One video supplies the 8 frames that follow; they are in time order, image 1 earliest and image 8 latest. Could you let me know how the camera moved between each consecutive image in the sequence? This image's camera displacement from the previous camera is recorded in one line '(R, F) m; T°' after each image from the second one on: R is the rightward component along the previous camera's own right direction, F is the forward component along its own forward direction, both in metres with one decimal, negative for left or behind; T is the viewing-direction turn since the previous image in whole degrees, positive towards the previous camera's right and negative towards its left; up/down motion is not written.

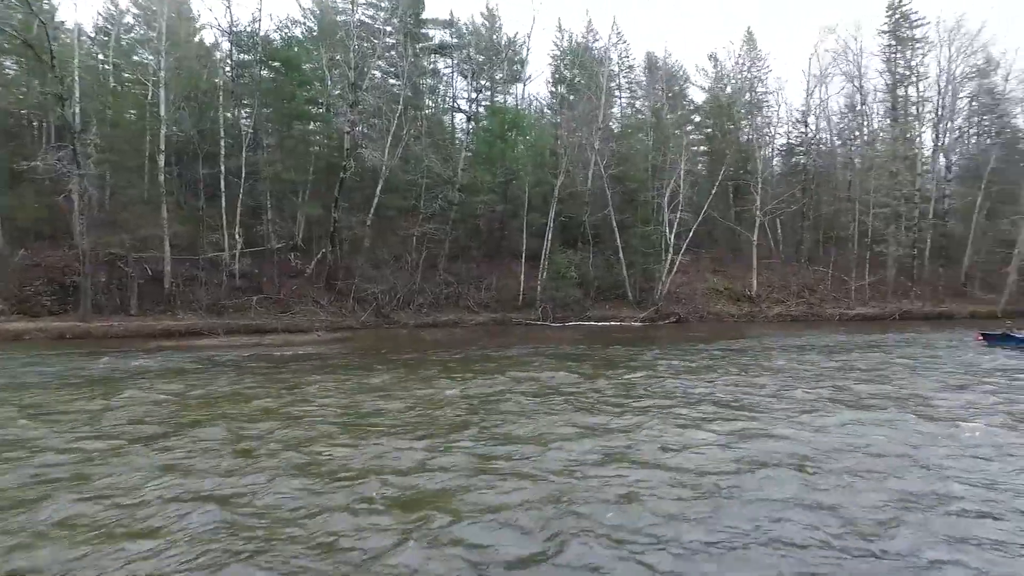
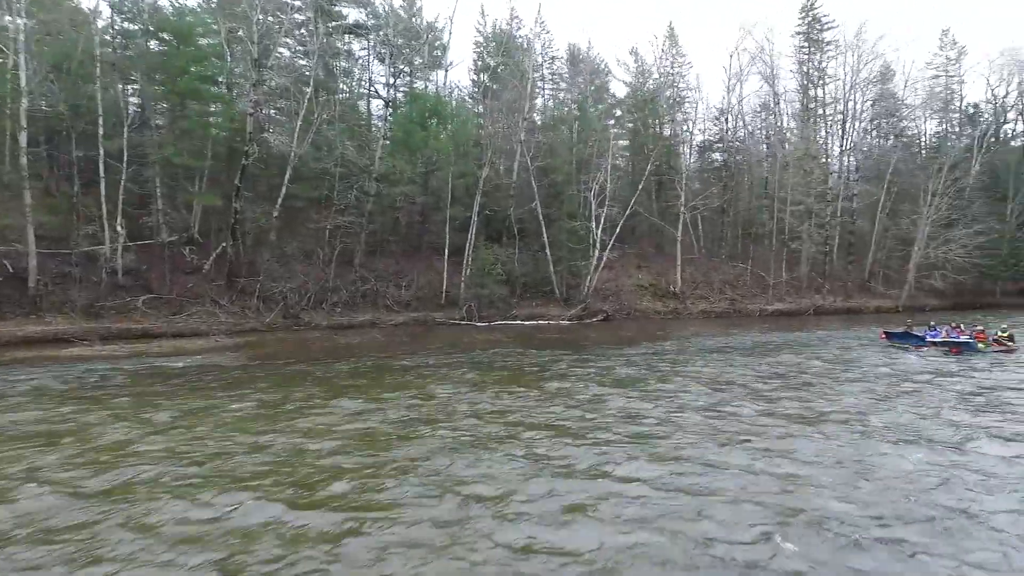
(-0.1, +1.4) m; +7°
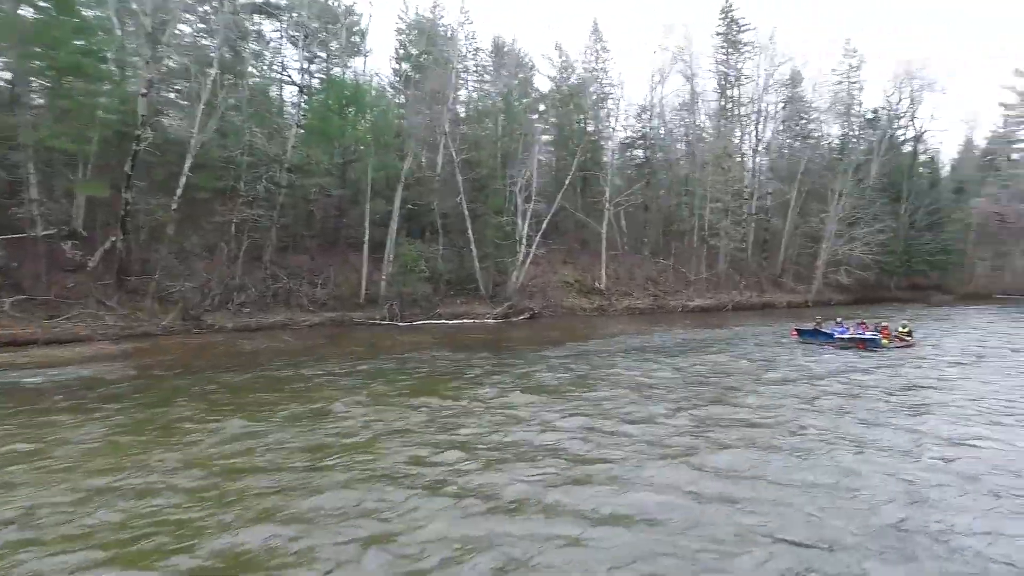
(0.0, +0.9) m; +7°
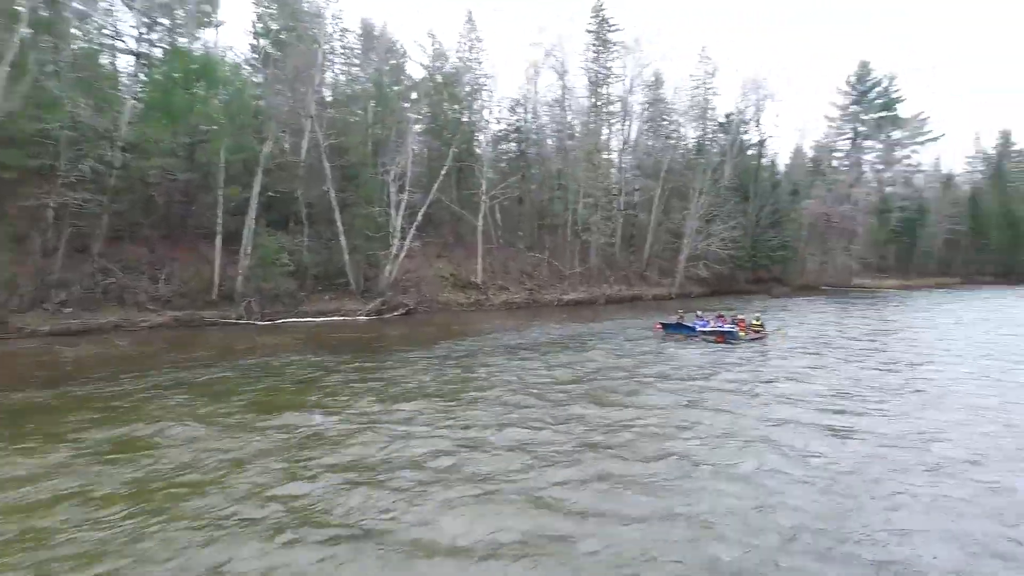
(-0.1, +0.8) m; +12°
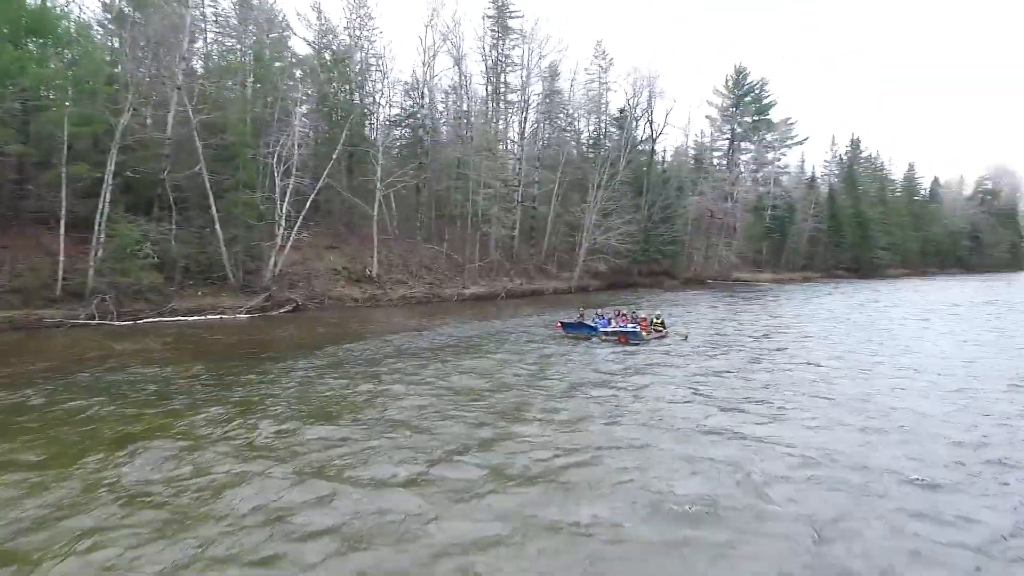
(-0.4, +1.3) m; +10°
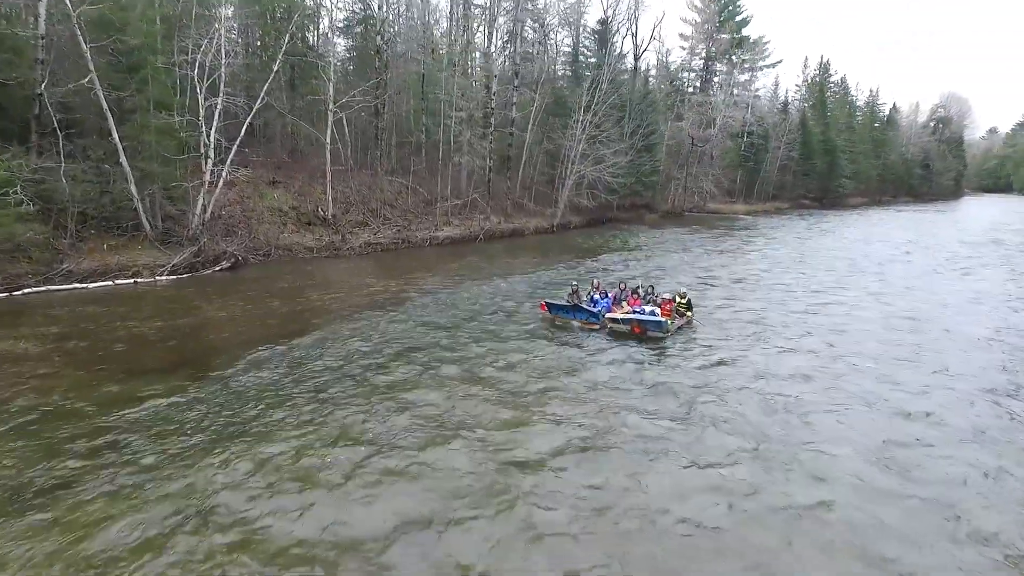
(-1.6, +4.3) m; +5°
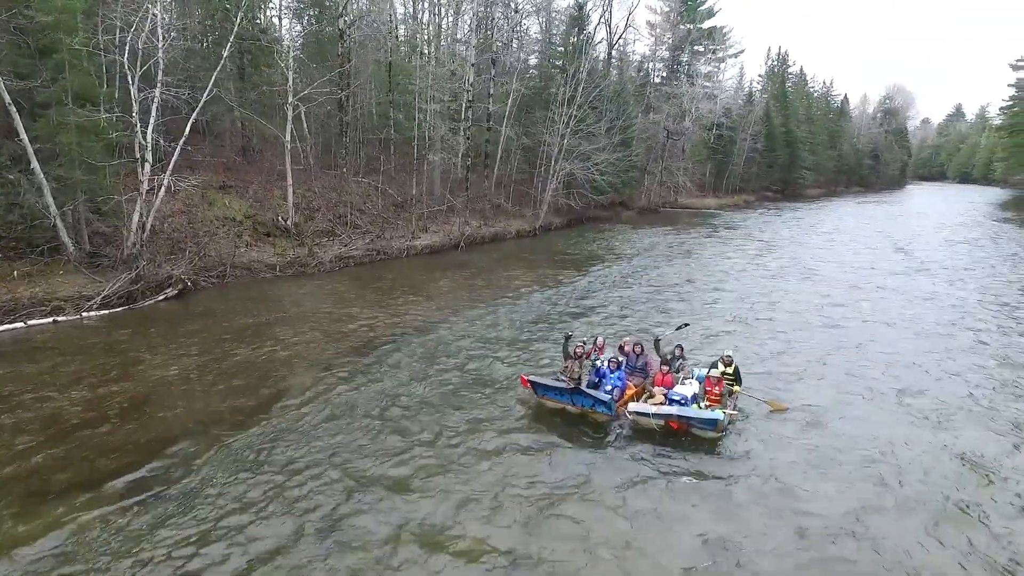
(-1.4, +2.7) m; +4°
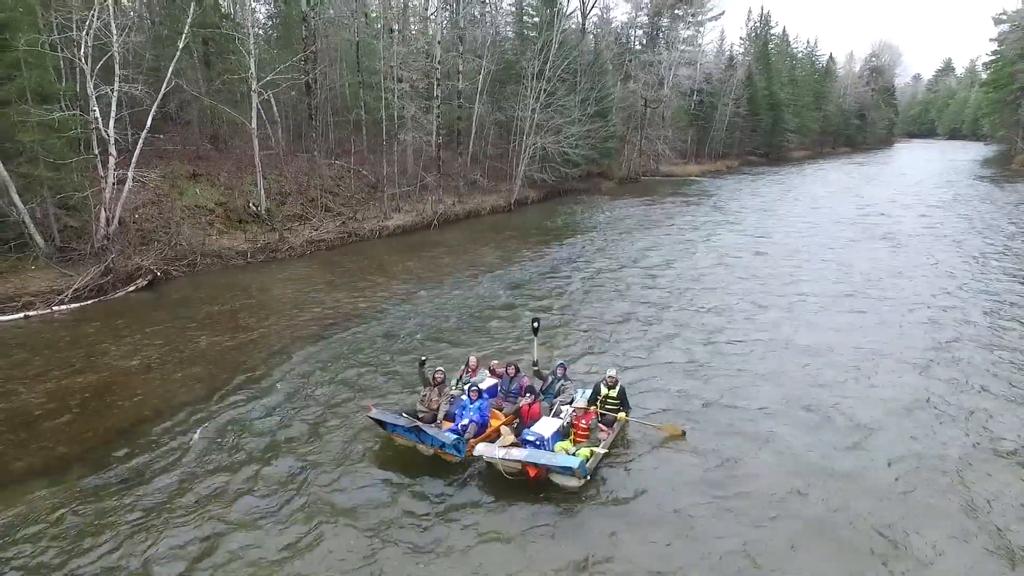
(+1.0, -0.5) m; 0°
